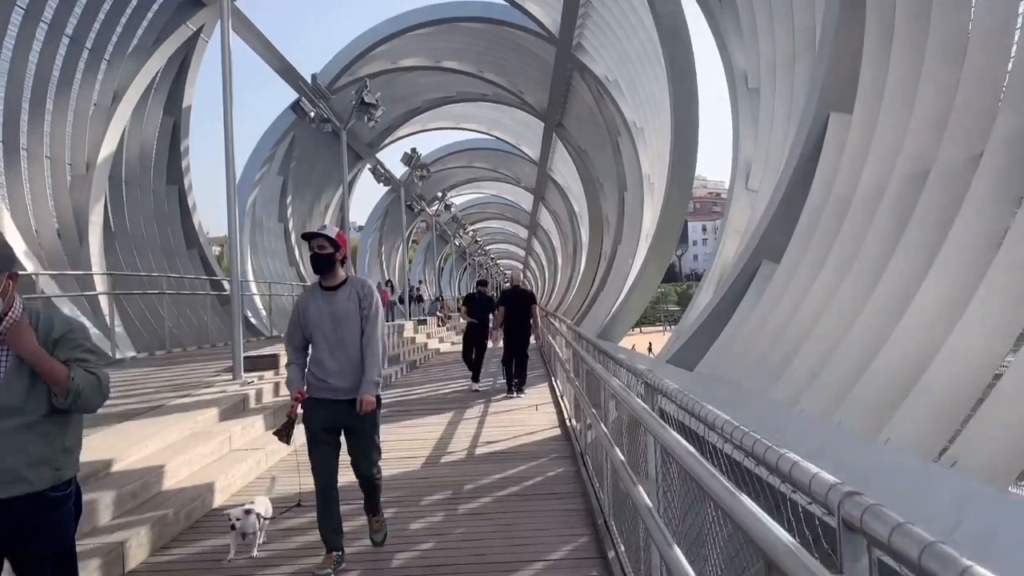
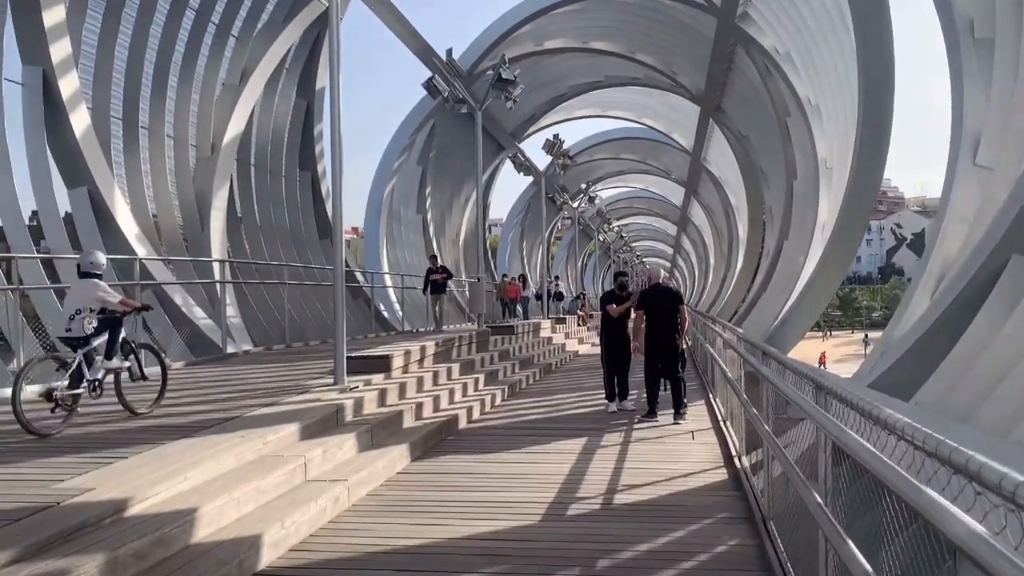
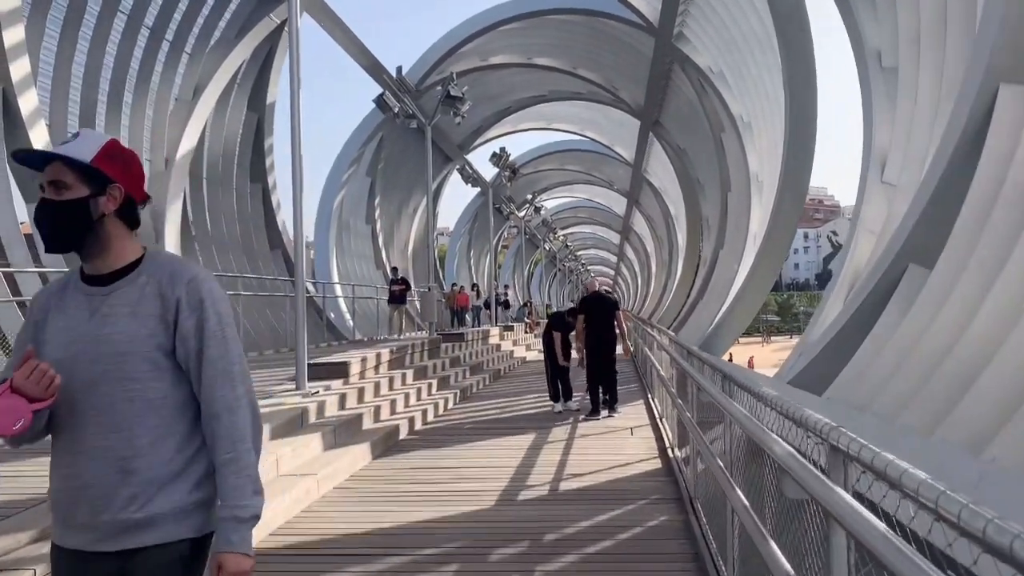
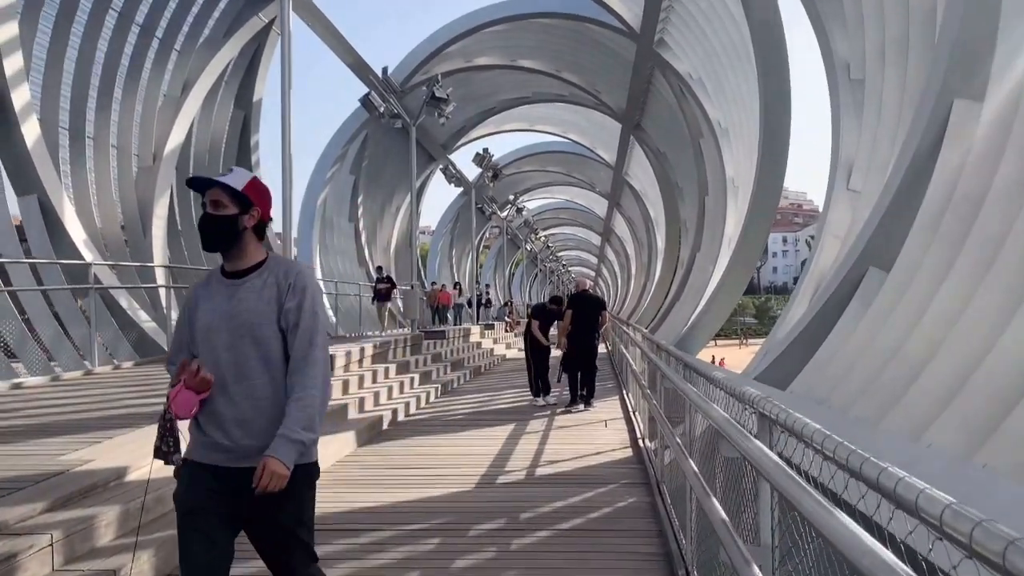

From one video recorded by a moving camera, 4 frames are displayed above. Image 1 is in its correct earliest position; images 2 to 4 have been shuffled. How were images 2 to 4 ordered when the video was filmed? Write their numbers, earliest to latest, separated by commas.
4, 3, 2
